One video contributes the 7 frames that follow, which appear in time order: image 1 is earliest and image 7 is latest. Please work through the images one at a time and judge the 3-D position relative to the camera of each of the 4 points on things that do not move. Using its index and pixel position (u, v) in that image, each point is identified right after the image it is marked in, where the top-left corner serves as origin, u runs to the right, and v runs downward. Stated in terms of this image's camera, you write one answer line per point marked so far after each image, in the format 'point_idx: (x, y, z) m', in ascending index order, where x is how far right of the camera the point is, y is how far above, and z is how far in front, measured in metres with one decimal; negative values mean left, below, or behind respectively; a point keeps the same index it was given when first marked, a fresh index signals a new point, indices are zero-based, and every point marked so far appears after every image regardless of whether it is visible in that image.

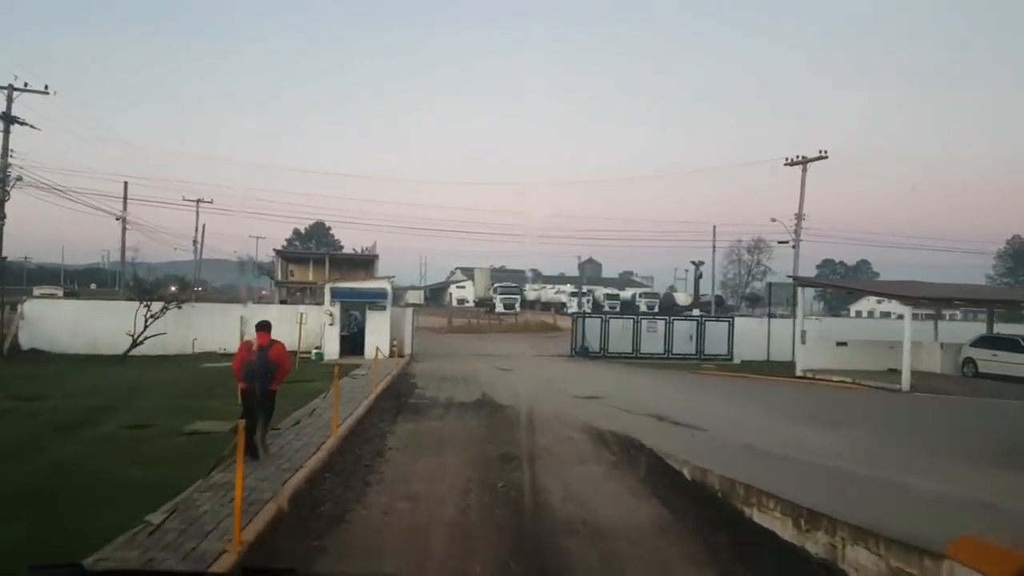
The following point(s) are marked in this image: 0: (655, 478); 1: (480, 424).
0: (+2.7, -3.6, +13.1) m
1: (-0.8, -3.6, +18.5) m
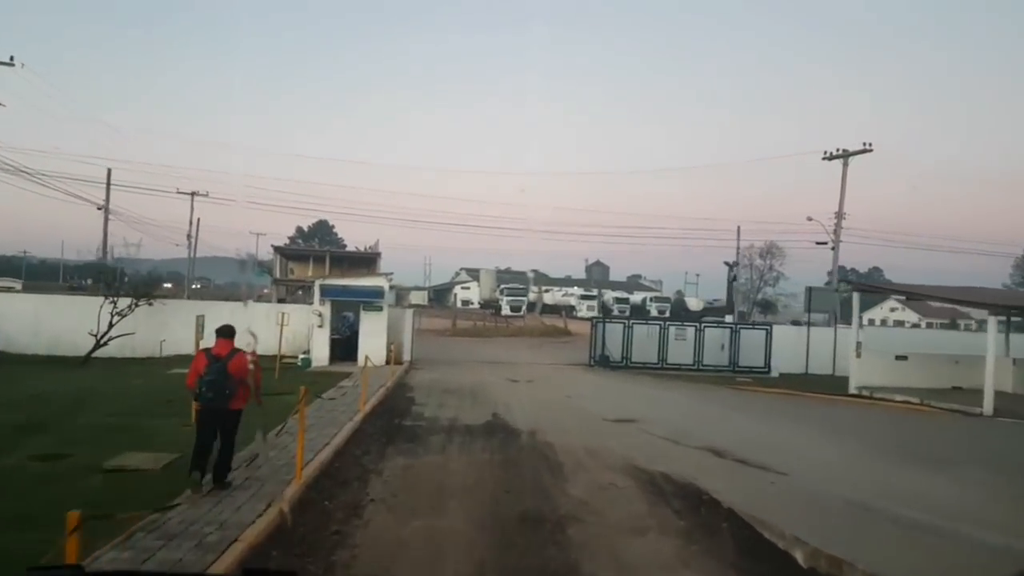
0: (+3.2, -3.6, +9.0) m
1: (-0.4, -3.6, +14.4) m
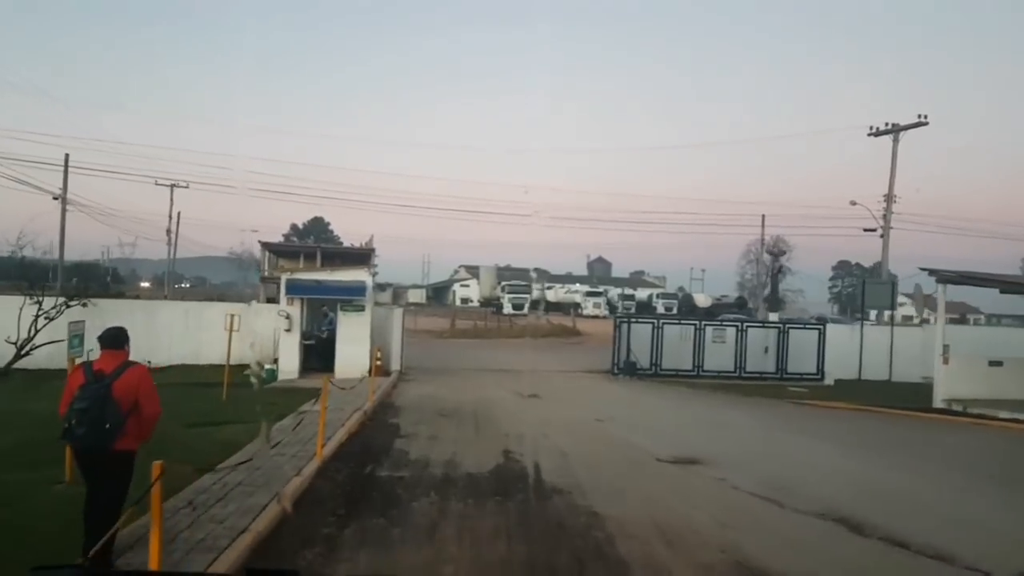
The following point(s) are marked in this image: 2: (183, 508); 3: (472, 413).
0: (+3.6, -3.4, +3.5) m
1: (0.0, -3.4, +9.0) m
2: (-4.8, -3.2, +10.0) m
3: (-1.1, -3.5, +19.4) m
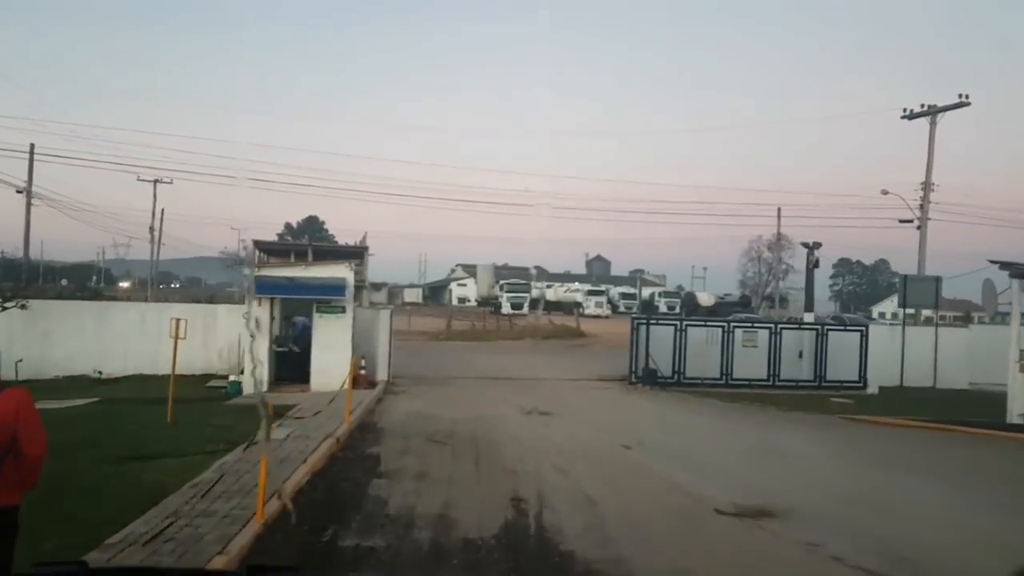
0: (+3.8, -3.3, 0.0) m
1: (+0.2, -3.3, +5.4) m
2: (-4.5, -3.1, +6.5) m
3: (-1.0, -3.4, +15.9) m
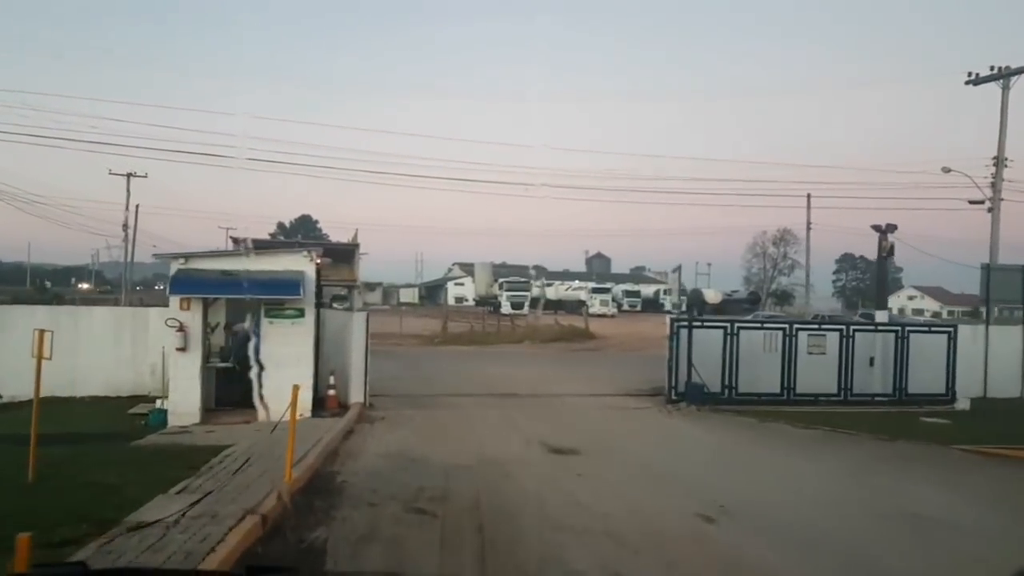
0: (+4.2, -3.2, -5.1) m
1: (+0.6, -3.2, +0.3) m
2: (-4.2, -3.0, +1.3) m
3: (-0.7, -3.3, +10.7) m
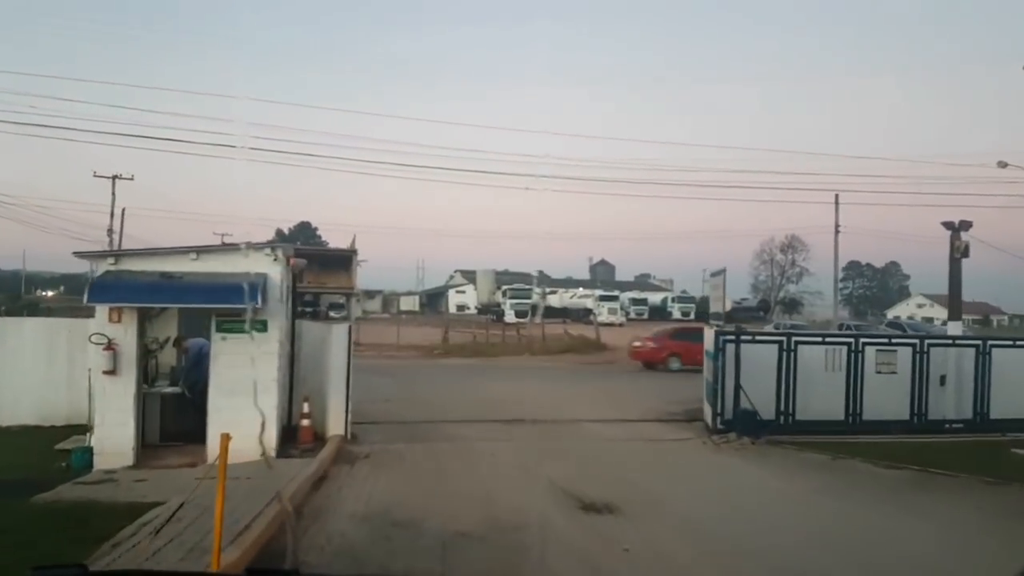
0: (+4.4, -3.1, -8.4) m
1: (+0.8, -3.2, -3.1) m
2: (-3.9, -3.0, -2.0) m
3: (-0.4, -3.4, +7.4) m
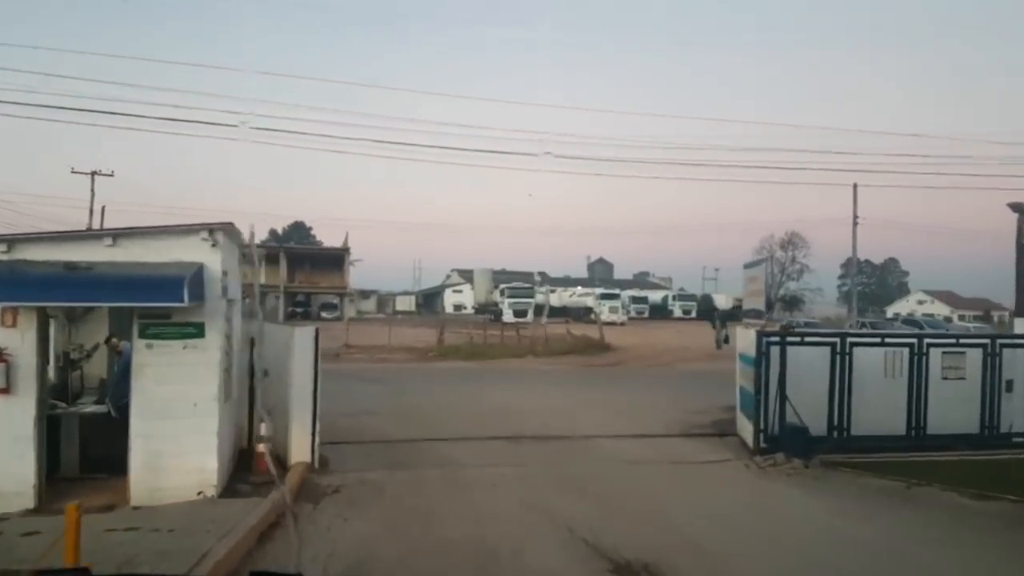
0: (+4.6, -2.9, -11.1) m
1: (+1.0, -3.0, -5.7) m
2: (-3.8, -2.9, -4.7) m
3: (-0.3, -3.3, +4.7) m
